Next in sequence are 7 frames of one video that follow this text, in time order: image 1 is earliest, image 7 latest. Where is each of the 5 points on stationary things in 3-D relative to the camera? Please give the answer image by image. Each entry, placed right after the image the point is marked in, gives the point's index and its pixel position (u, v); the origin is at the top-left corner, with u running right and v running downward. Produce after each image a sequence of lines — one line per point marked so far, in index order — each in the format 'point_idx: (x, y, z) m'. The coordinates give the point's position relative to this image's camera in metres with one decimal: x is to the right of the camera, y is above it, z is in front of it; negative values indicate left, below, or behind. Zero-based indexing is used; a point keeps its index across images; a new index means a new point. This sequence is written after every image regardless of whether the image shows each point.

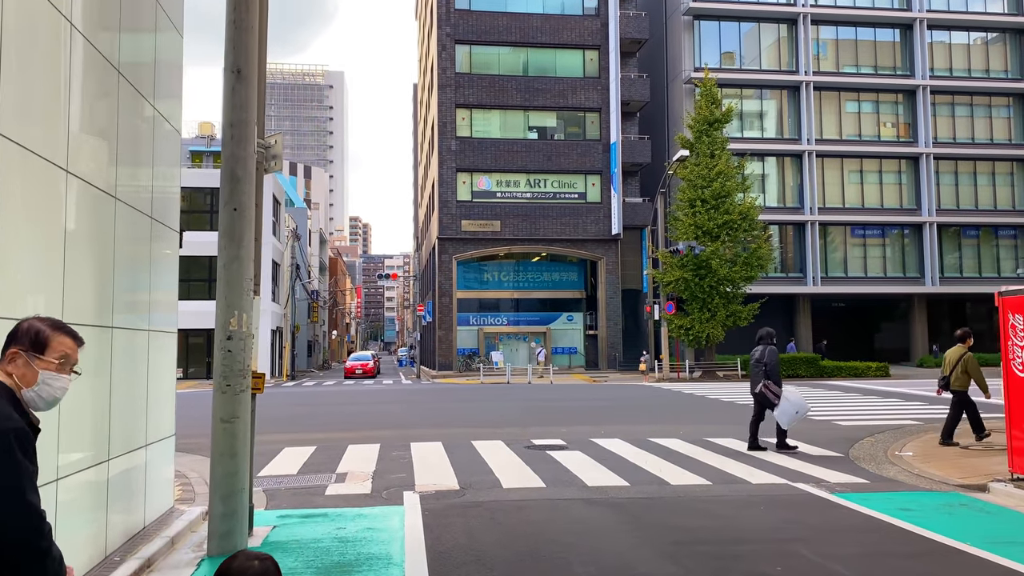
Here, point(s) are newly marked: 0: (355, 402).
0: (-3.6, -2.7, +19.4) m
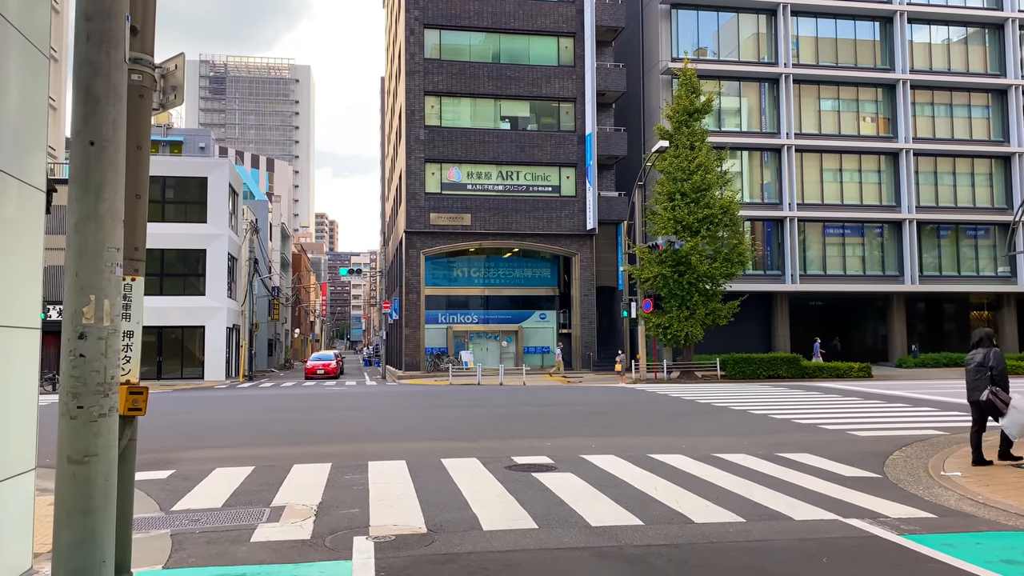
0: (-4.2, -2.5, +17.5) m
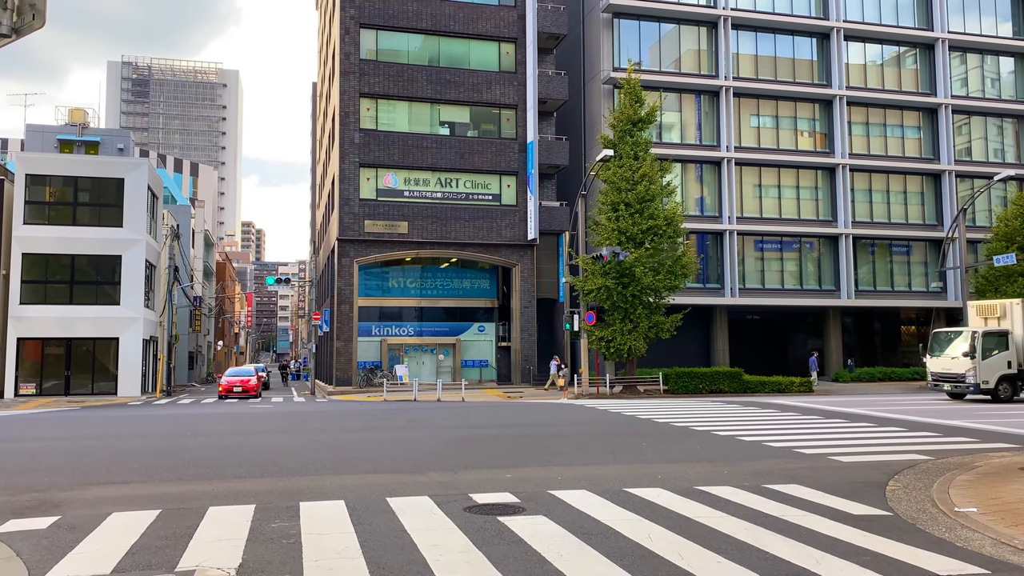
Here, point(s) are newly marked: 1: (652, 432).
0: (-5.3, -2.7, +15.8) m
1: (+2.5, -2.6, +14.8) m
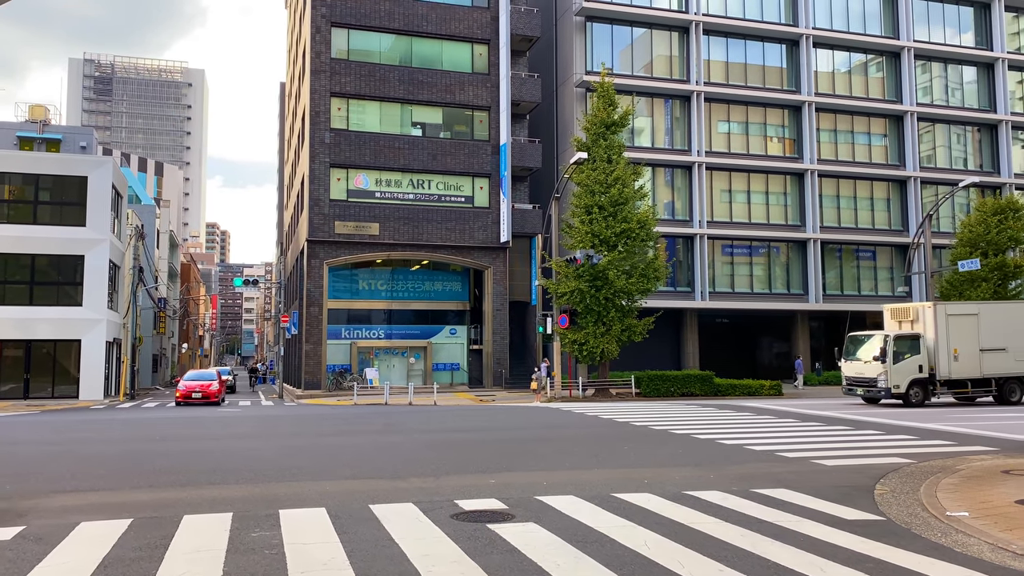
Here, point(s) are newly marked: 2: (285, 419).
0: (-5.7, -2.7, +15.4) m
1: (+2.1, -2.6, +14.7) m
2: (-5.3, -3.1, +19.7) m
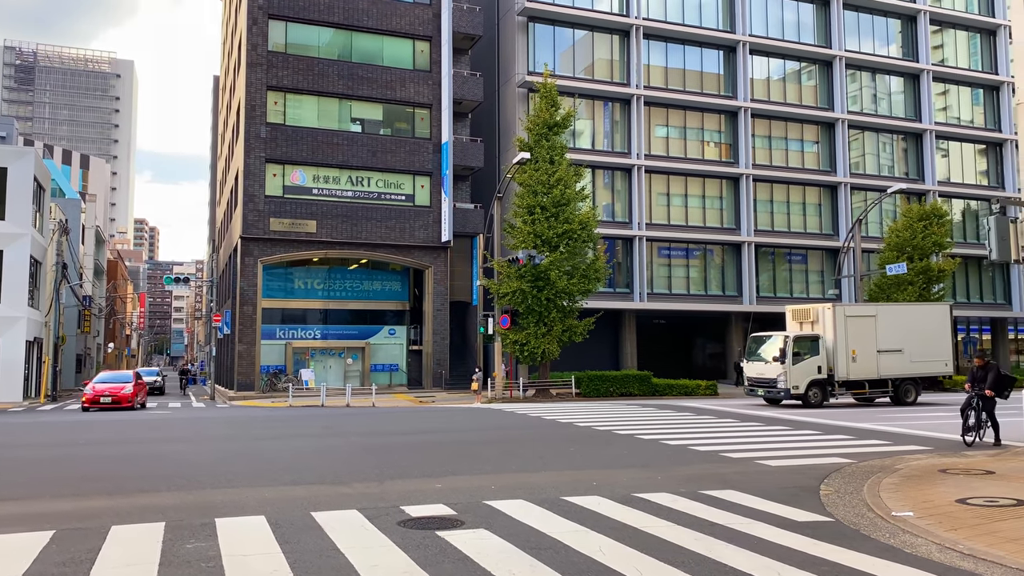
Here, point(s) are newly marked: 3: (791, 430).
0: (-6.7, -2.7, +14.7) m
1: (+1.1, -2.6, +14.6) m
2: (-6.7, -3.0, +19.0) m
3: (+5.3, -2.7, +15.8) m
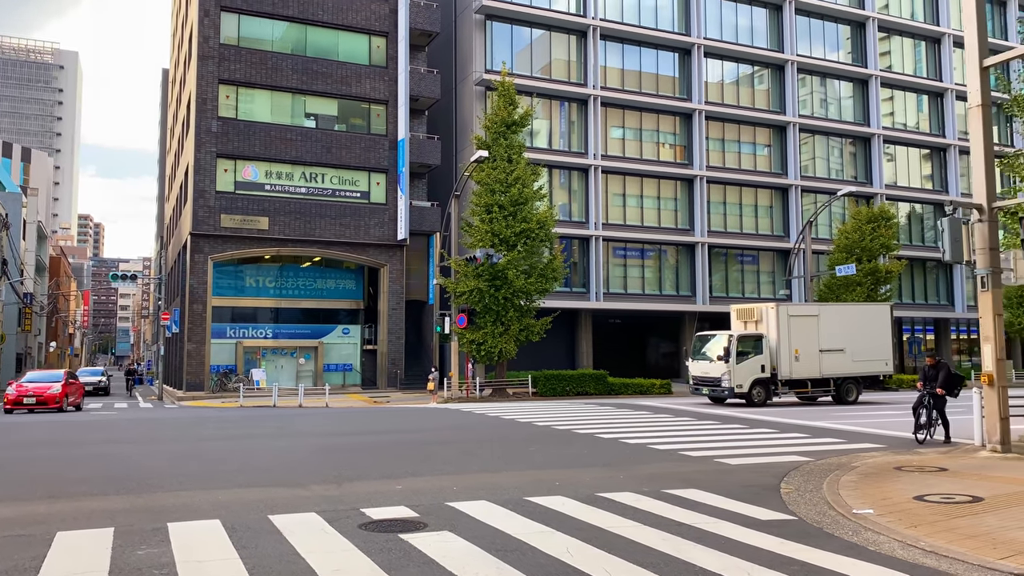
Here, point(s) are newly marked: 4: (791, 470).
0: (-7.4, -2.6, +14.2) m
1: (+0.4, -2.6, +14.5) m
2: (-7.6, -3.0, +18.5) m
3: (+4.5, -2.7, +15.9) m
4: (+3.4, -2.3, +10.4) m
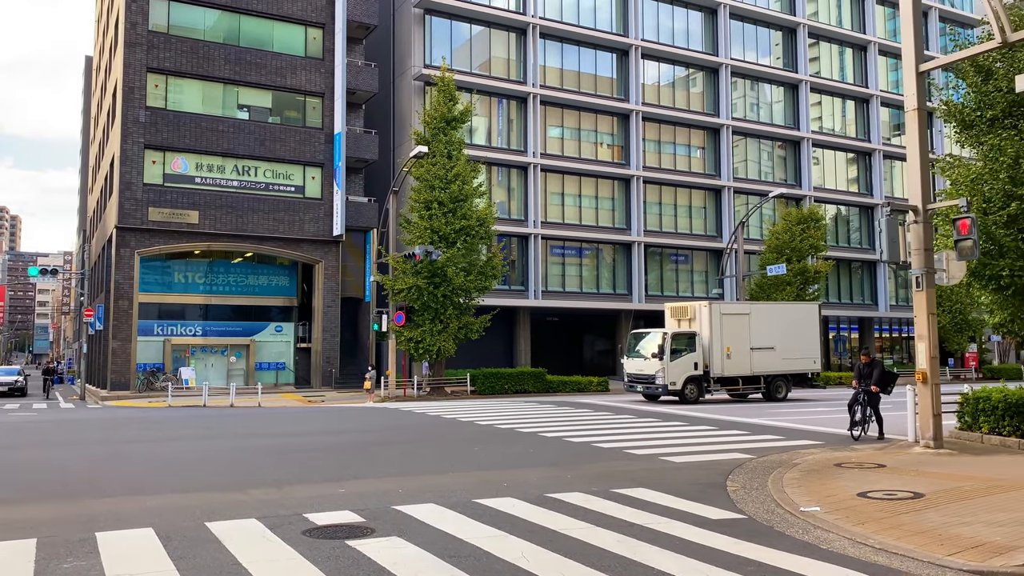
0: (-8.3, -2.5, +13.4) m
1: (-0.6, -2.5, +14.3) m
2: (-8.9, -2.9, +17.7) m
3: (+3.4, -2.6, +16.0) m
4: (+2.8, -2.2, +10.4) m
